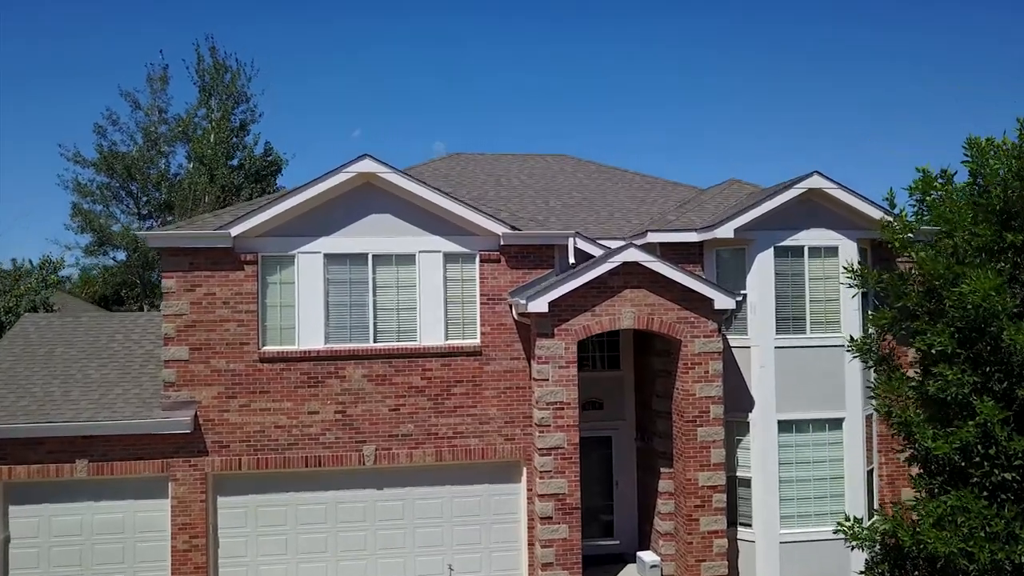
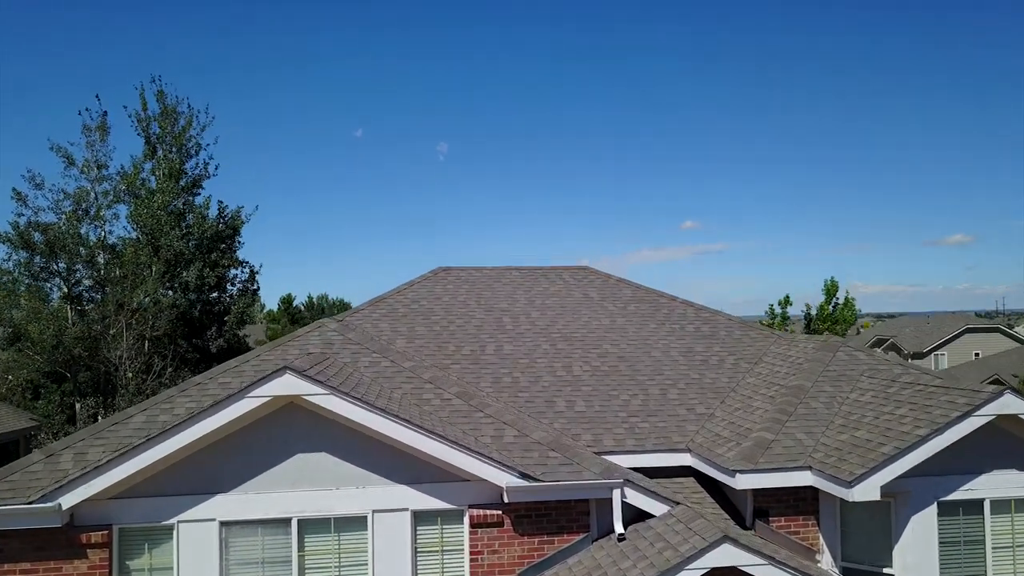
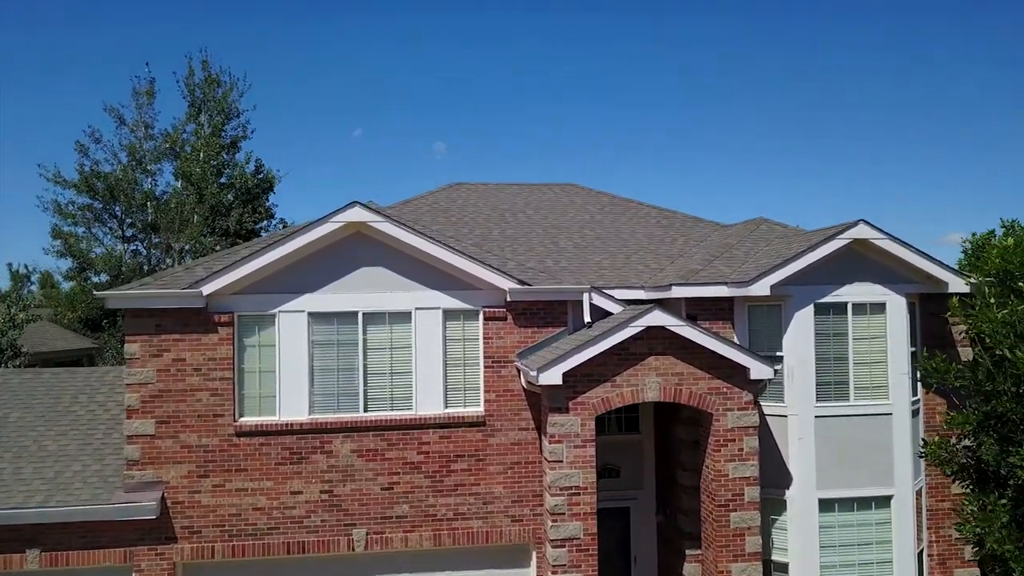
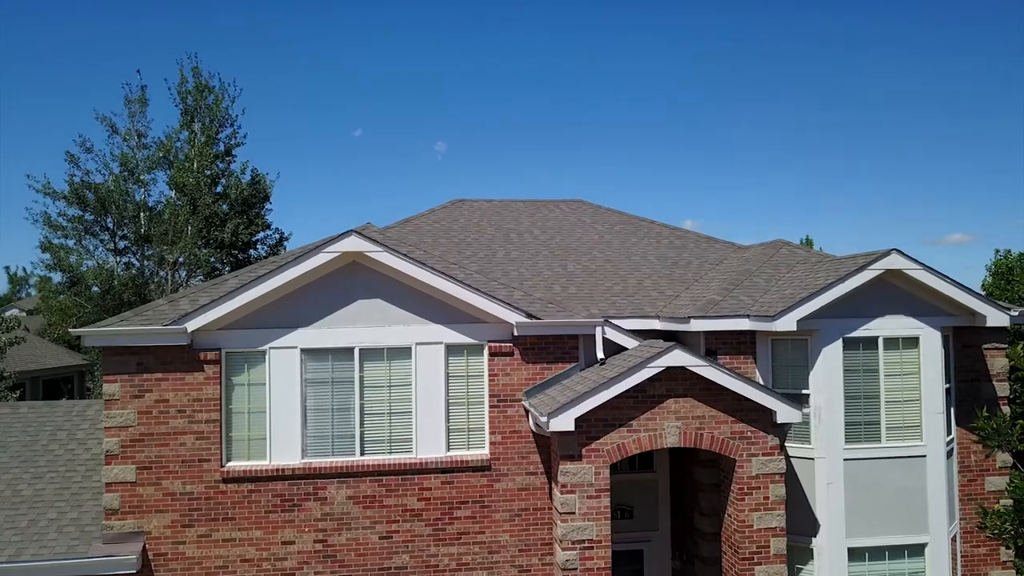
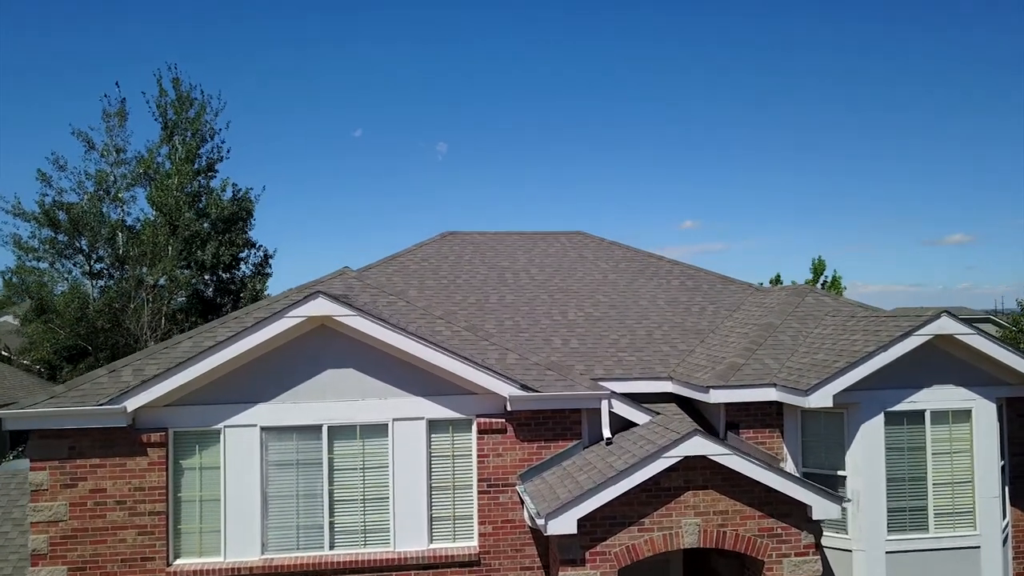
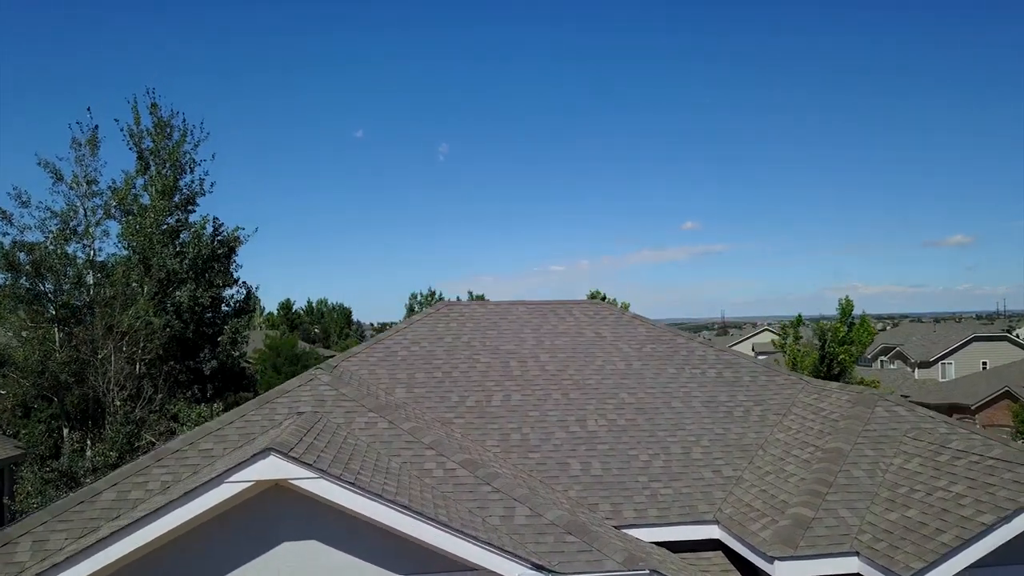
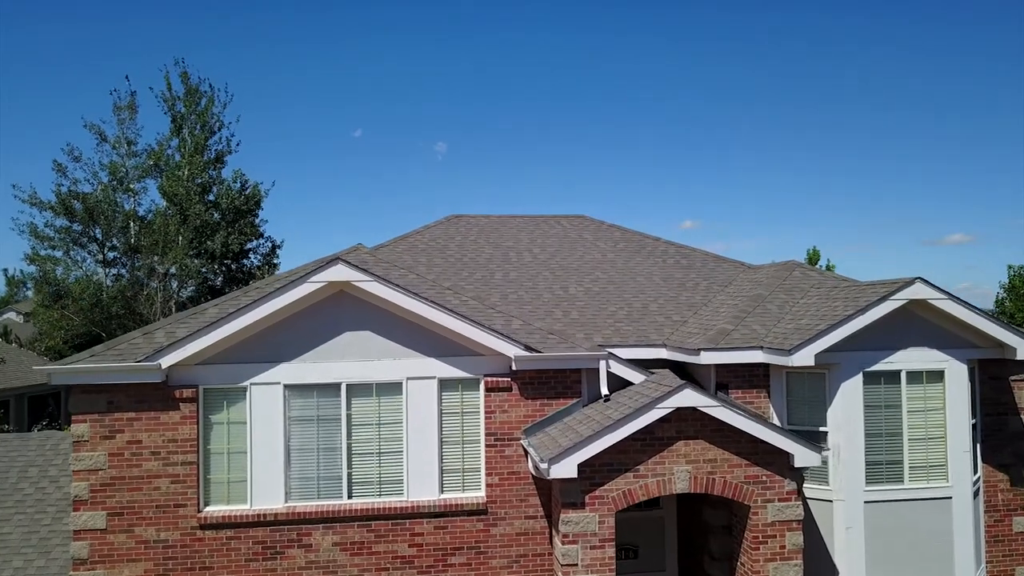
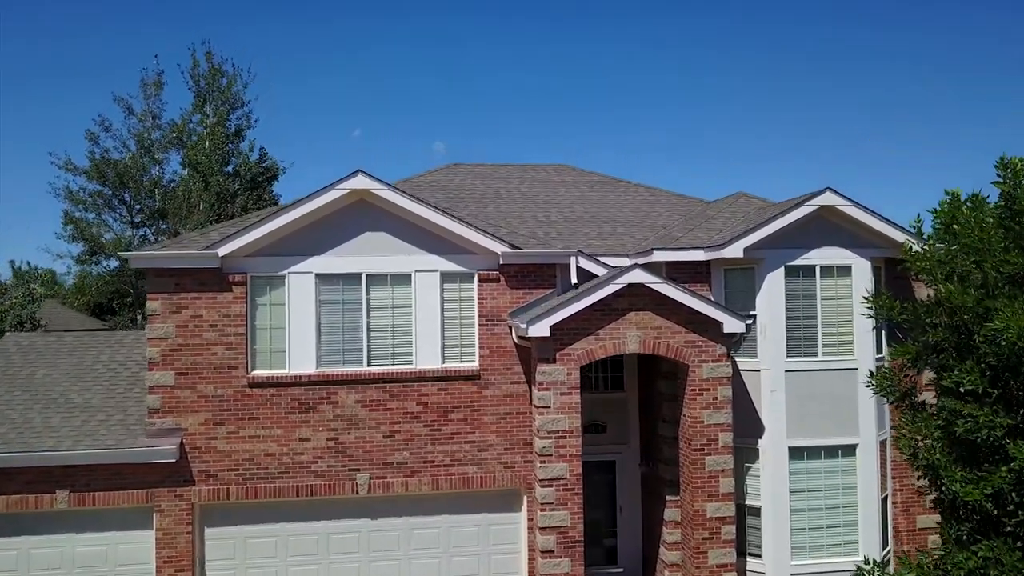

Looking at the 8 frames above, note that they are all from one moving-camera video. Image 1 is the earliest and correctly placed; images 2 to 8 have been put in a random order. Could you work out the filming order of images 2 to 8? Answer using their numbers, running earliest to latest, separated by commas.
8, 3, 4, 7, 5, 2, 6
